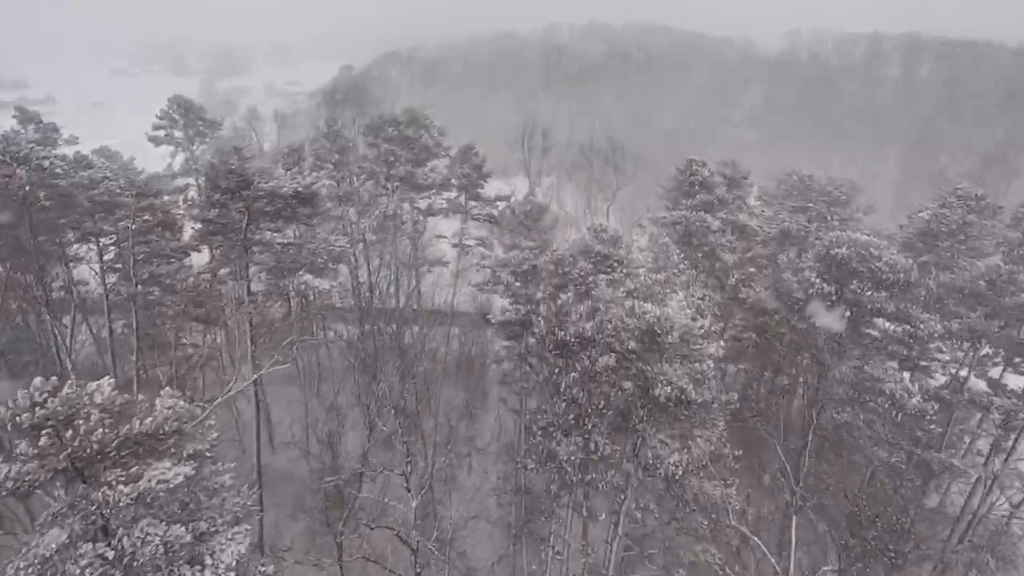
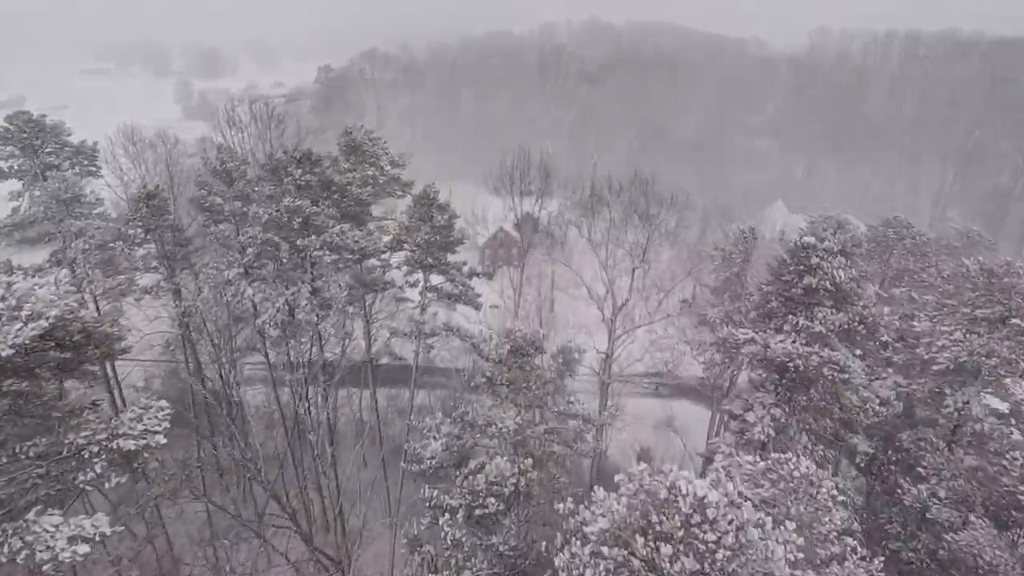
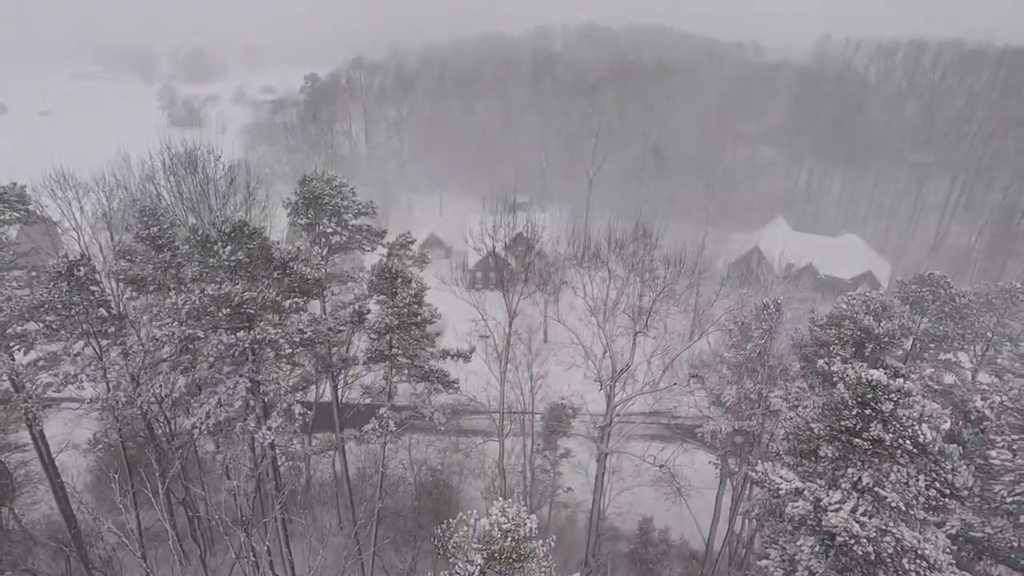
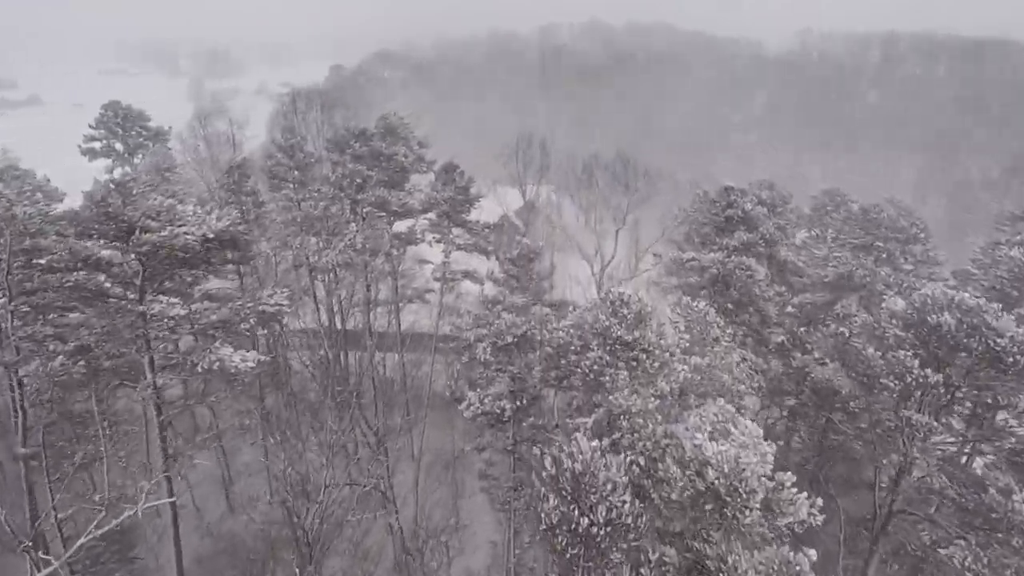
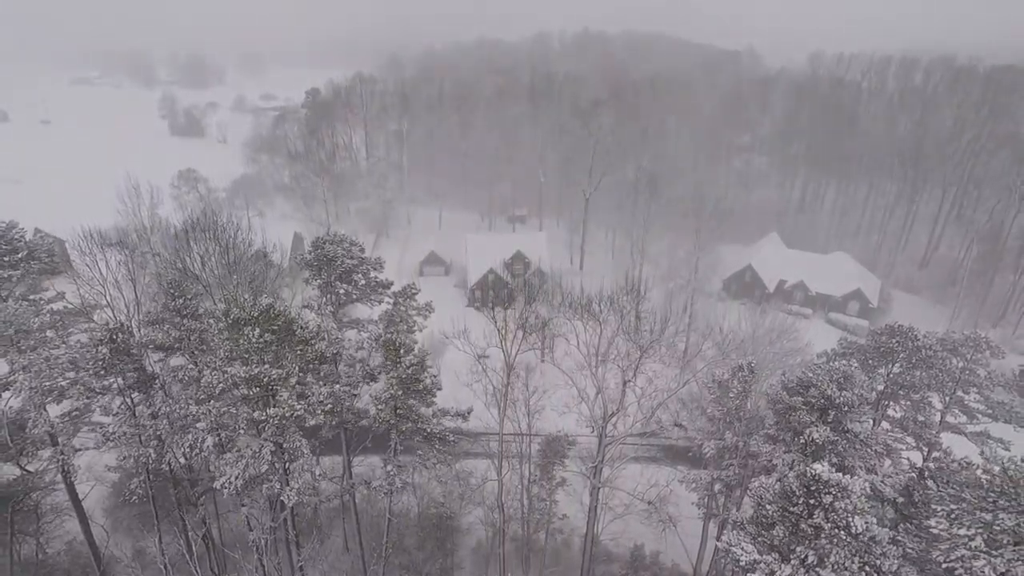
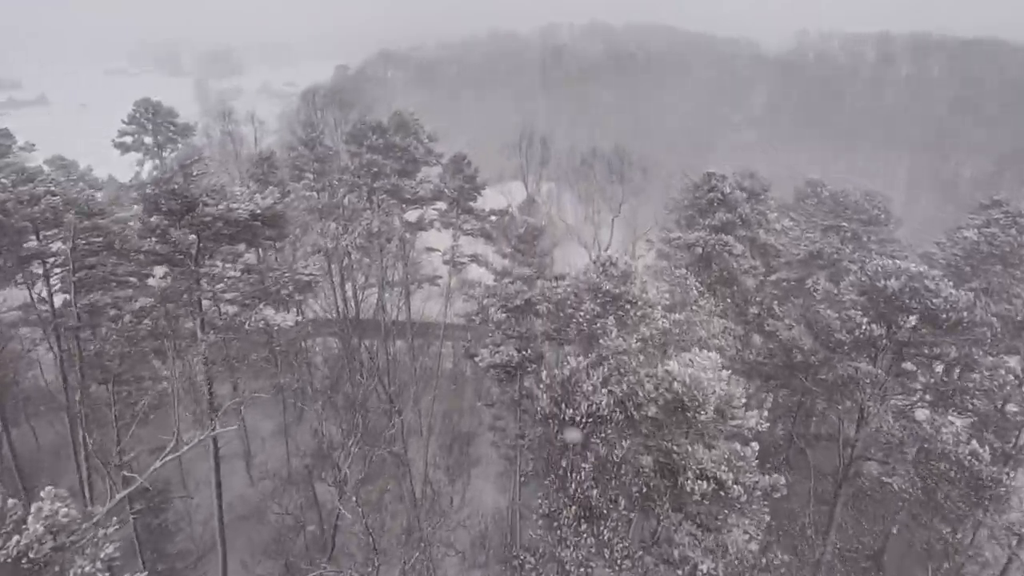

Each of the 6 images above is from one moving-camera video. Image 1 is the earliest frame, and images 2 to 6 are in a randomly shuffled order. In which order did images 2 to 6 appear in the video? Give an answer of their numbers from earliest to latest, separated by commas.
6, 4, 2, 3, 5
